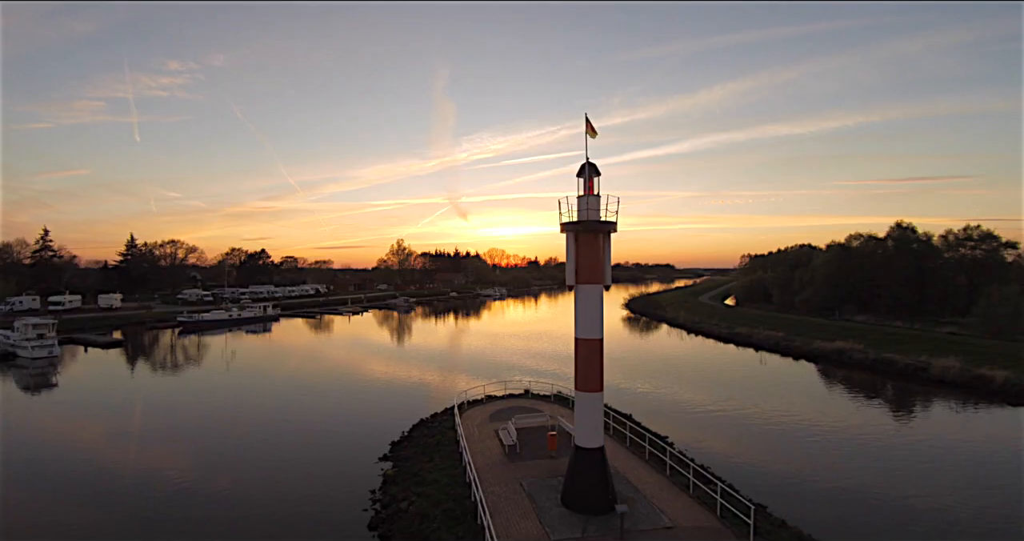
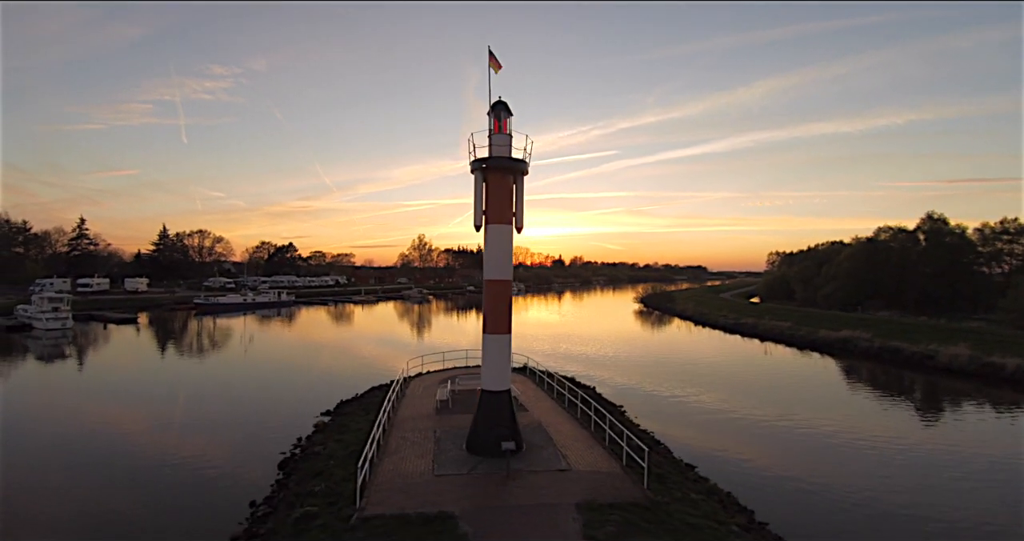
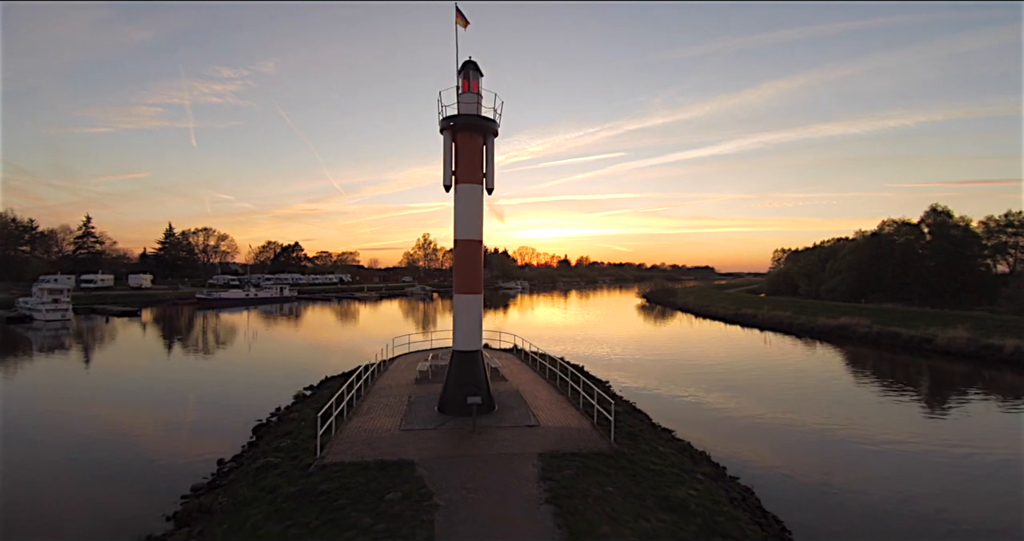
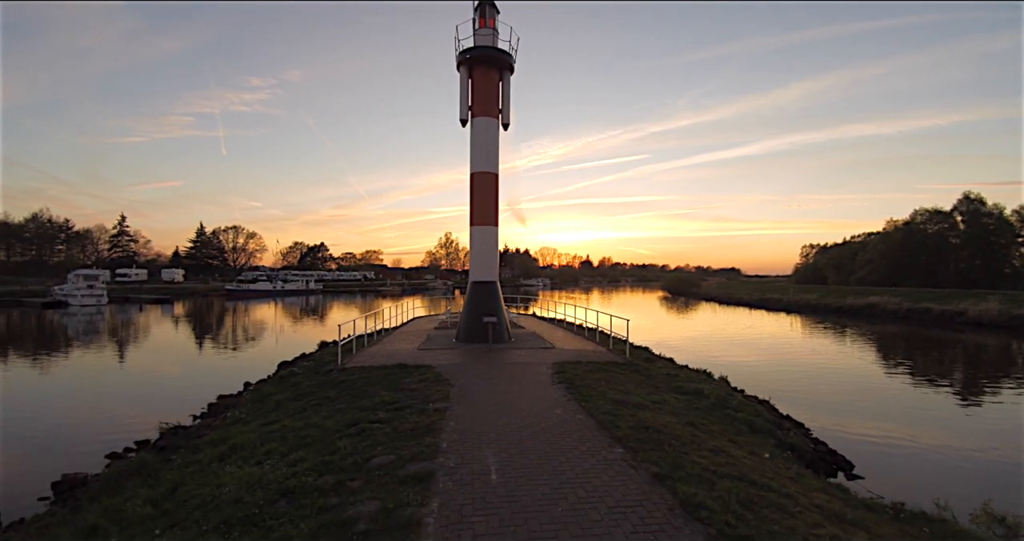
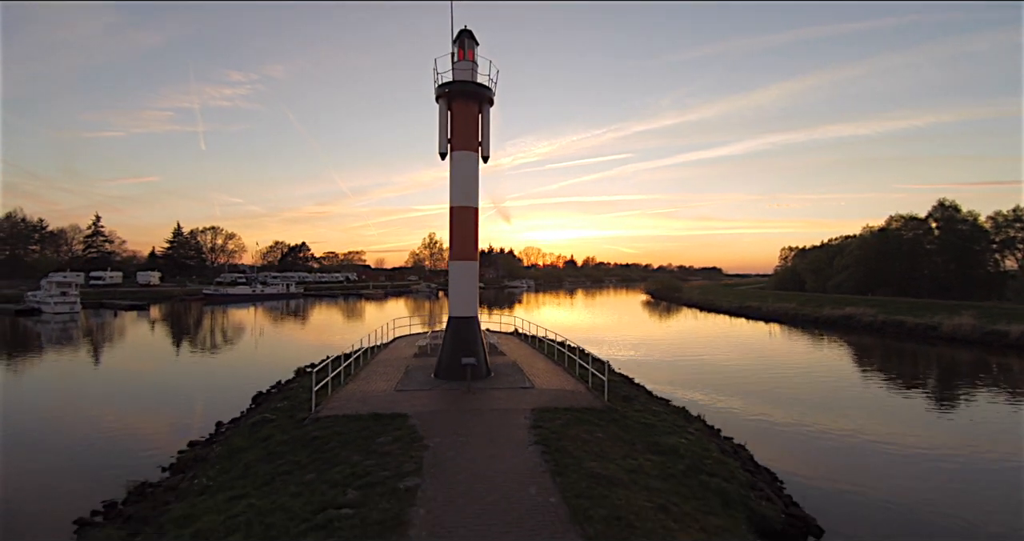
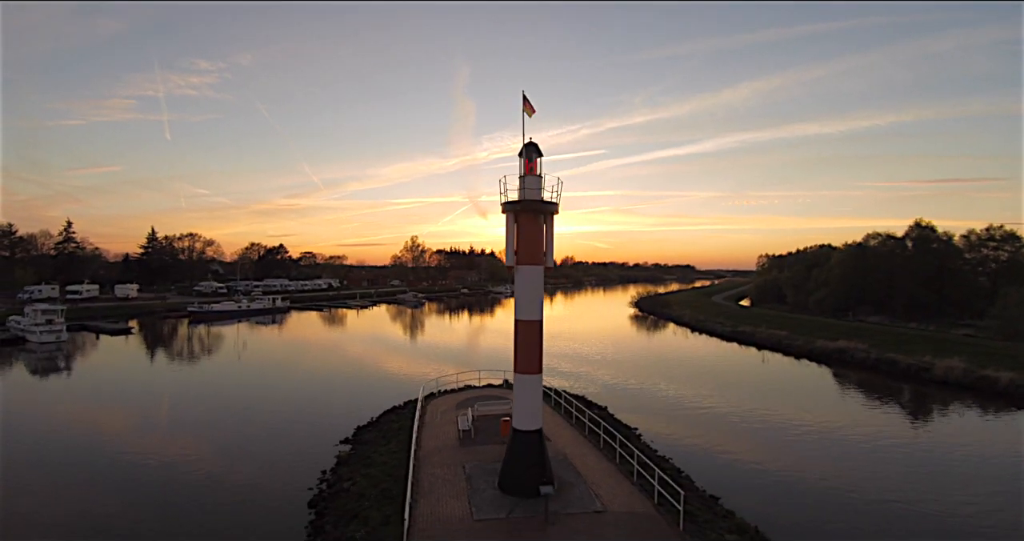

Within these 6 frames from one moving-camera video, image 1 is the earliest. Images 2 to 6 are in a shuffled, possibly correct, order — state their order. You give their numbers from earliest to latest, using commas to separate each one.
6, 2, 3, 5, 4
